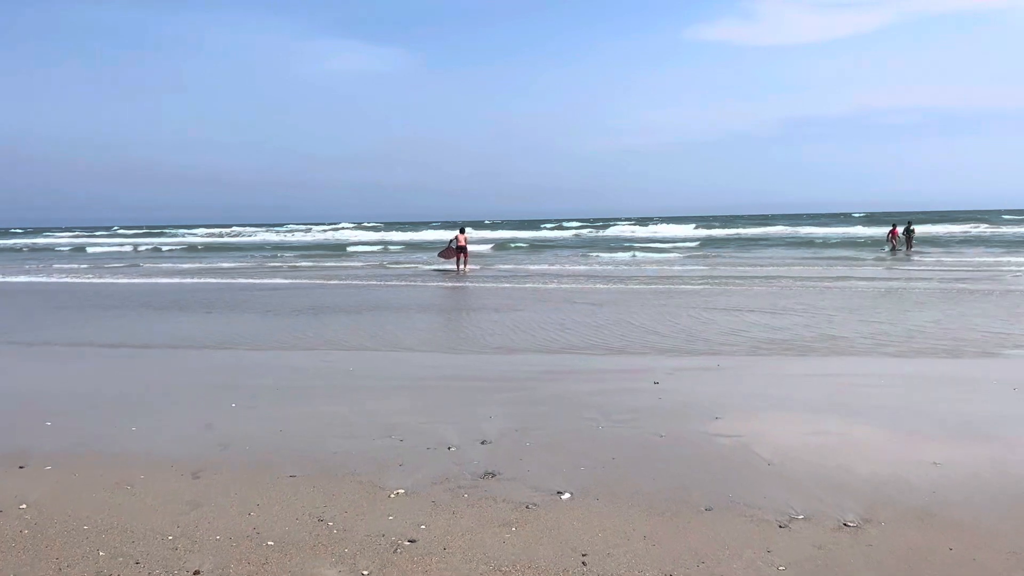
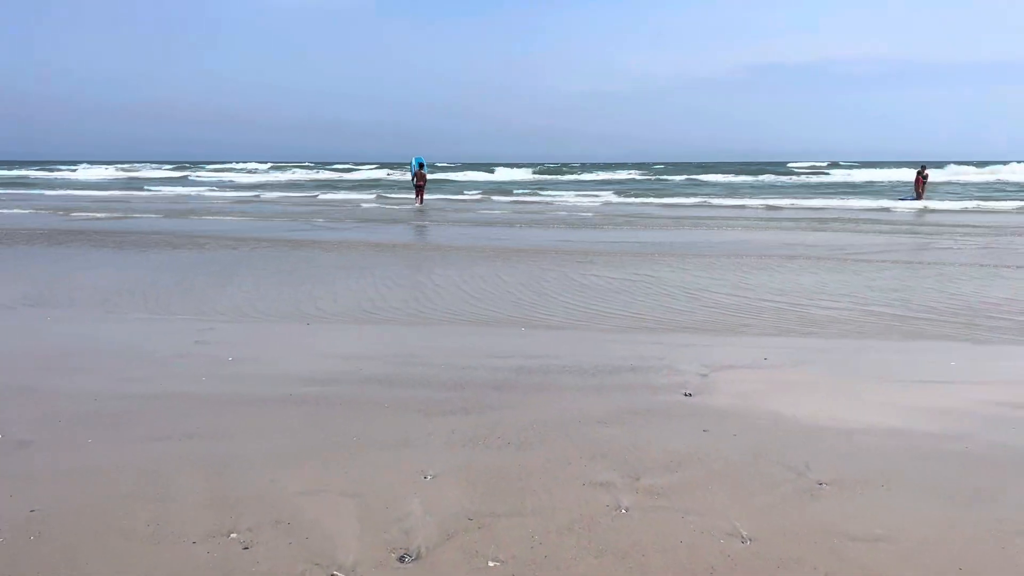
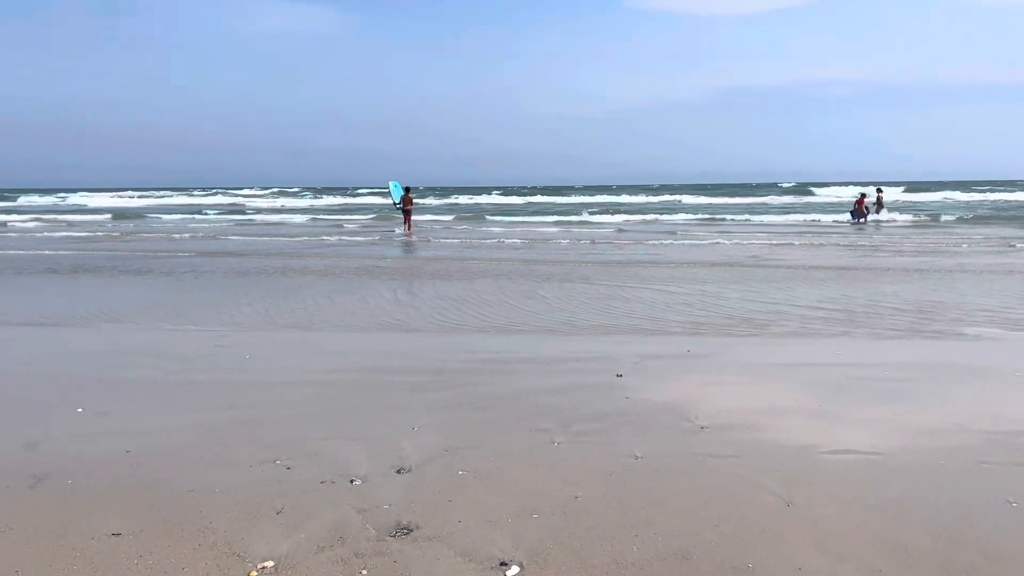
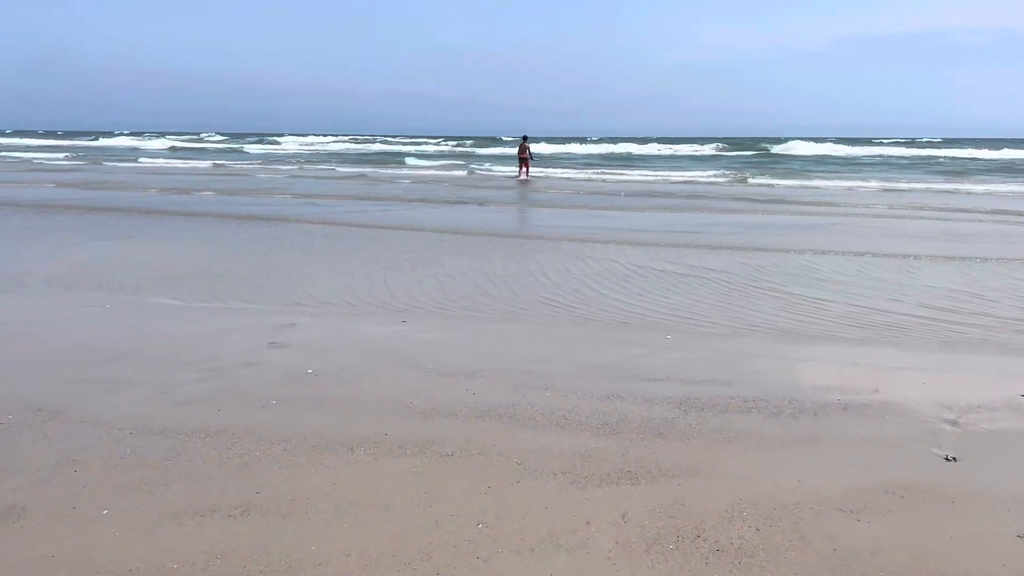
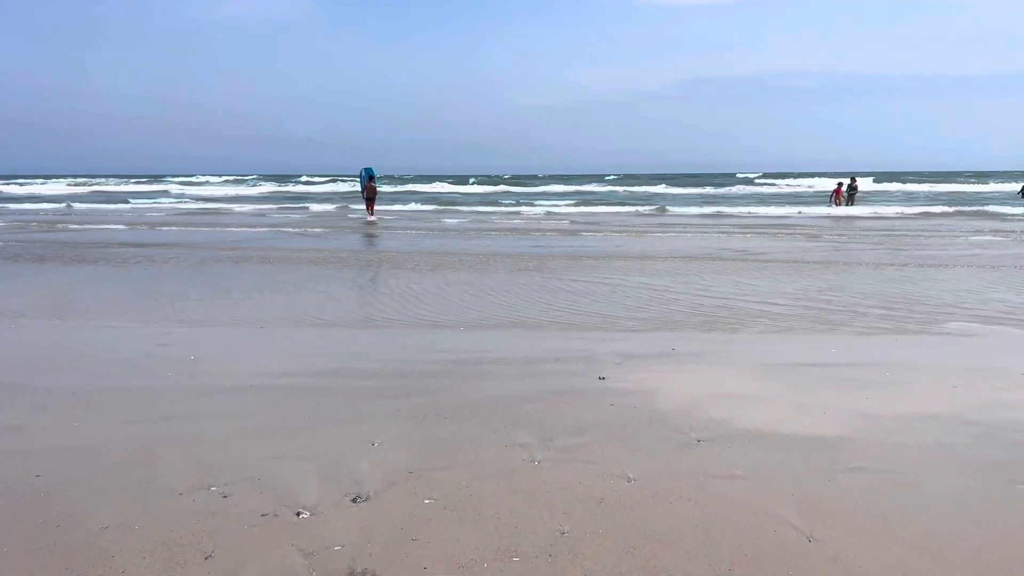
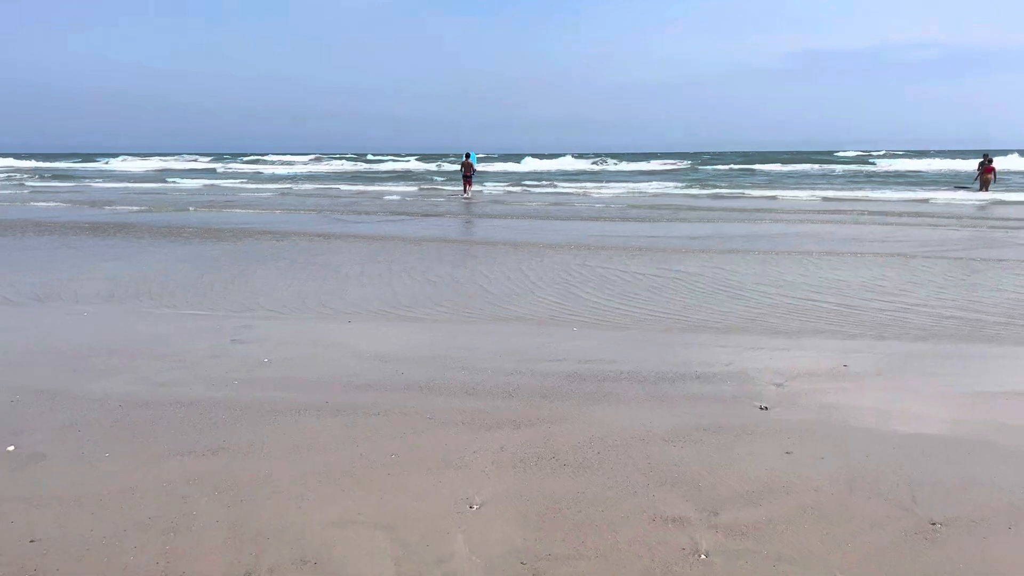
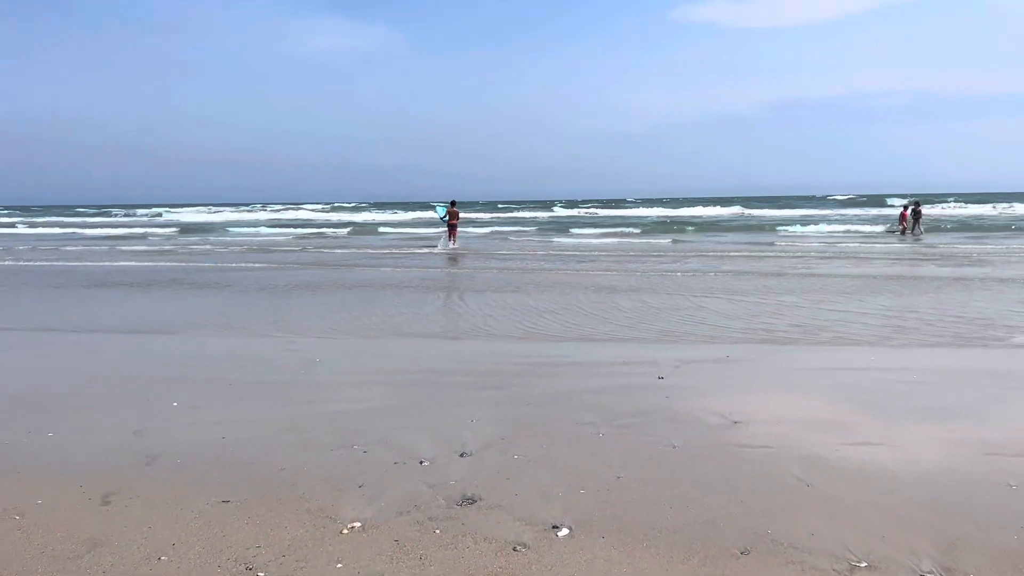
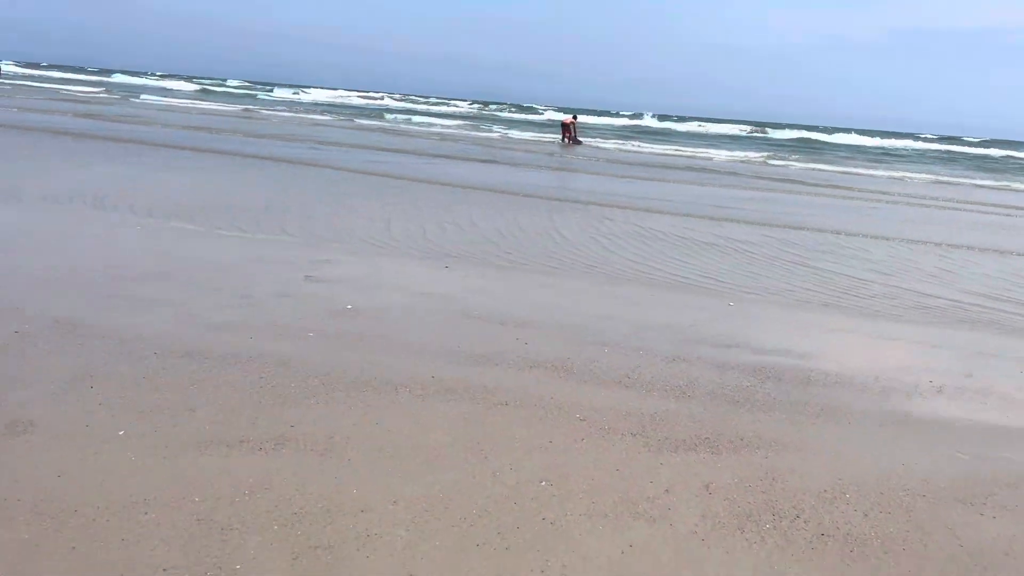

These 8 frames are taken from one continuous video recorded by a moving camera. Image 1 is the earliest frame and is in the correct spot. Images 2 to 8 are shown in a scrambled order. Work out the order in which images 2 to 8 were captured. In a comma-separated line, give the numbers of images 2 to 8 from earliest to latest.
7, 3, 5, 2, 6, 4, 8
